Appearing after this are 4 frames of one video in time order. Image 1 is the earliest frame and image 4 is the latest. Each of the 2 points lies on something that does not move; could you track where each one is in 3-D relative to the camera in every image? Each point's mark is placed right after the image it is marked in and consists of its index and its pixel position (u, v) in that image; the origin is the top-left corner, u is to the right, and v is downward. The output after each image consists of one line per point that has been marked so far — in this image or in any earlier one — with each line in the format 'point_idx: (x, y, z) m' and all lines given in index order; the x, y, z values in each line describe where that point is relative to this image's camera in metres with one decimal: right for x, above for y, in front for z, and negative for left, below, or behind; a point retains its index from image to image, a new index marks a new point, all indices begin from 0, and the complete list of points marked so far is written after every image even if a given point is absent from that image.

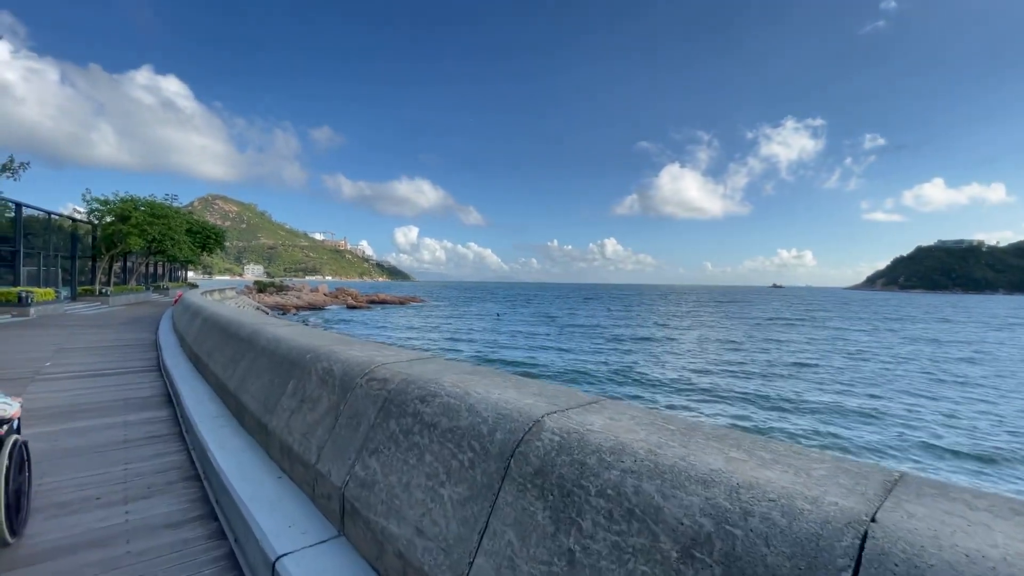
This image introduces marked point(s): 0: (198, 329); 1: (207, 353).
0: (-4.3, -0.6, +6.7) m
1: (-3.2, -0.7, +5.2) m
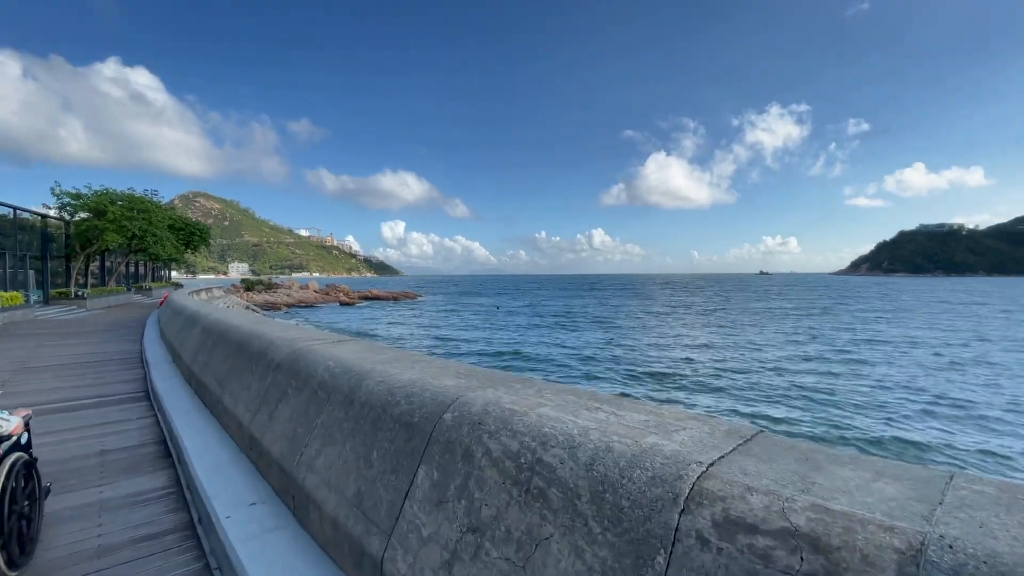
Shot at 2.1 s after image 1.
0: (-3.4, -0.6, +5.2) m
1: (-2.2, -0.7, +3.8) m
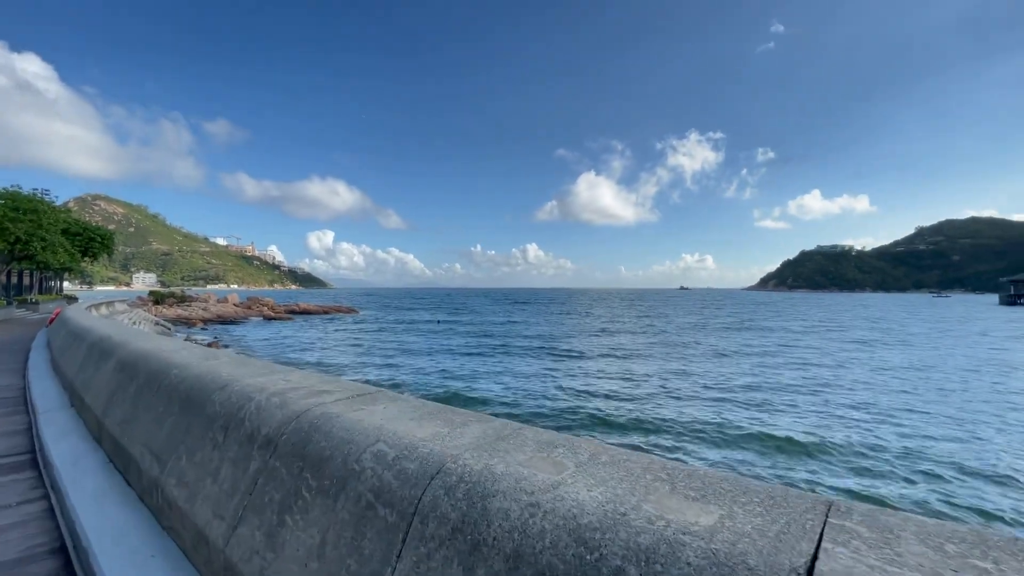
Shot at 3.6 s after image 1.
0: (-3.2, -0.7, +3.9) m
1: (-1.9, -0.8, +2.6) m
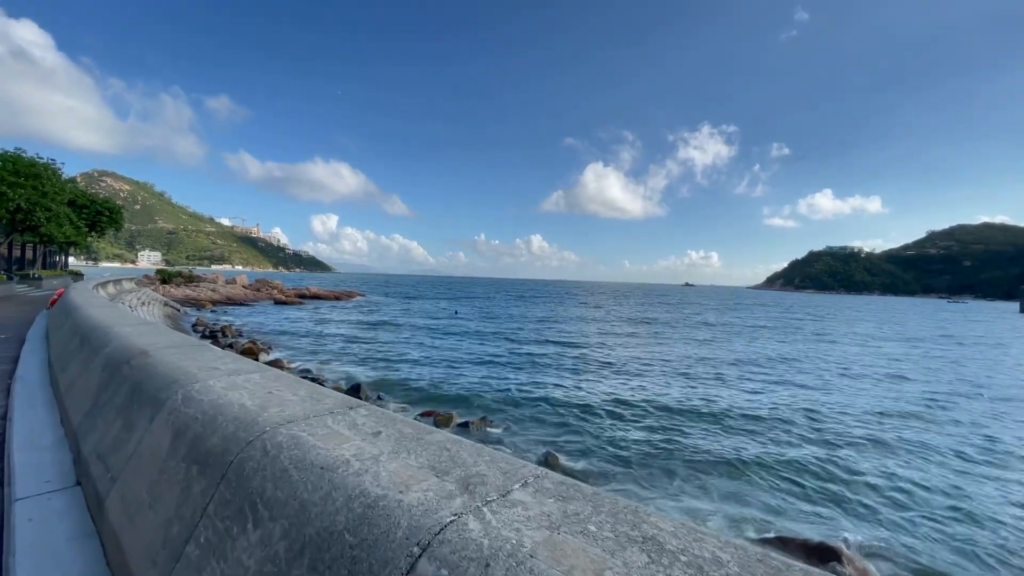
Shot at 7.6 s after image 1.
0: (-1.3, -0.7, +1.8) m
1: (0.0, -0.9, +0.5) m
